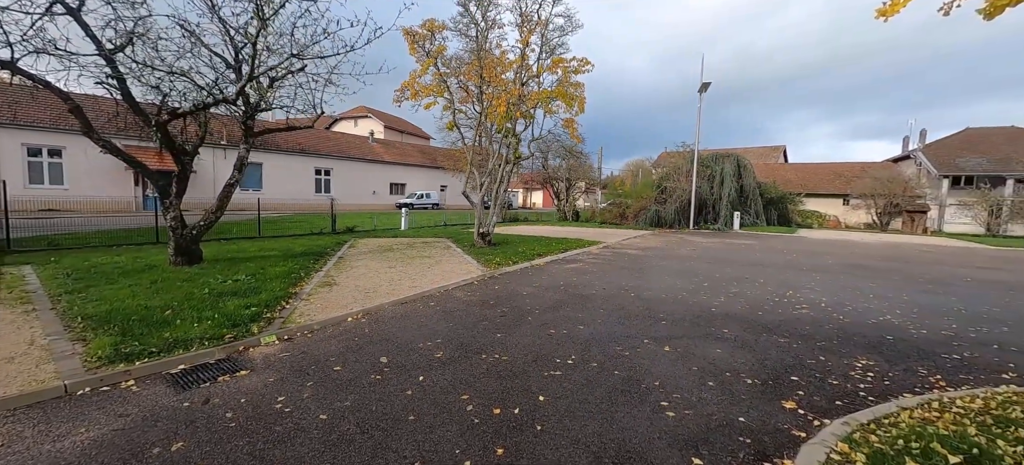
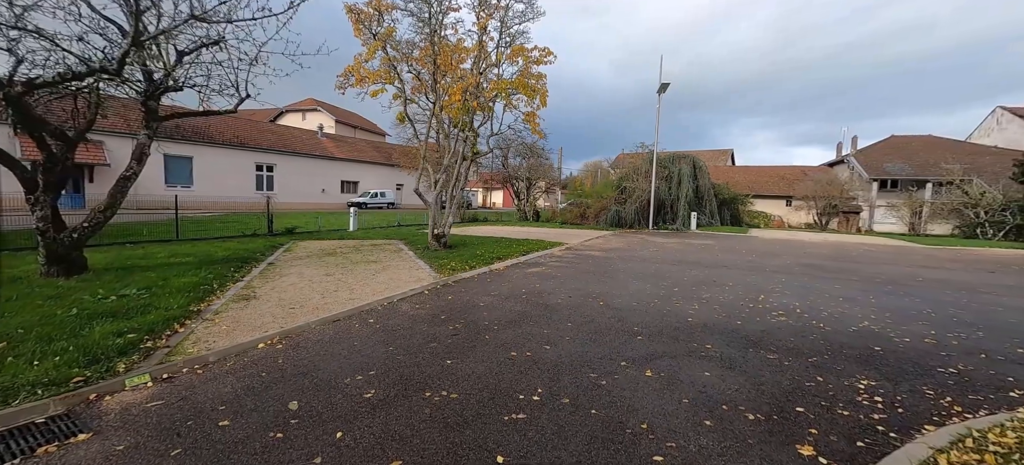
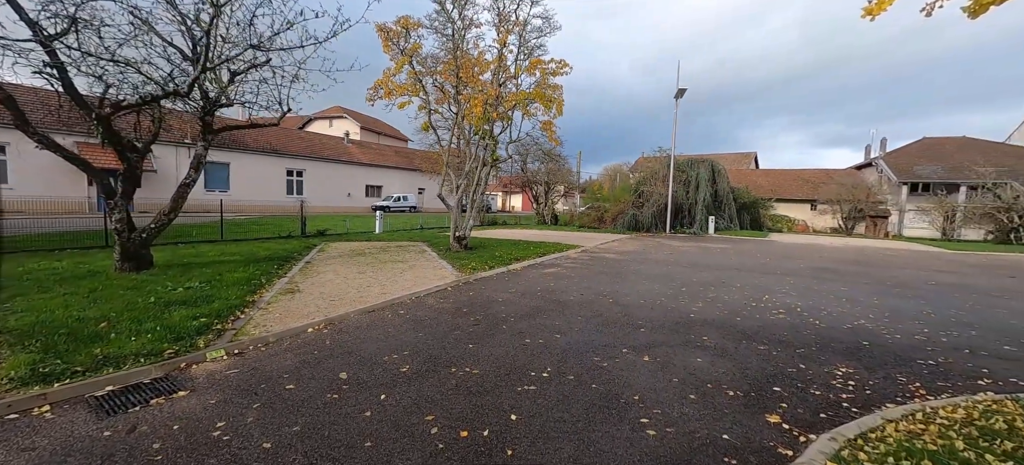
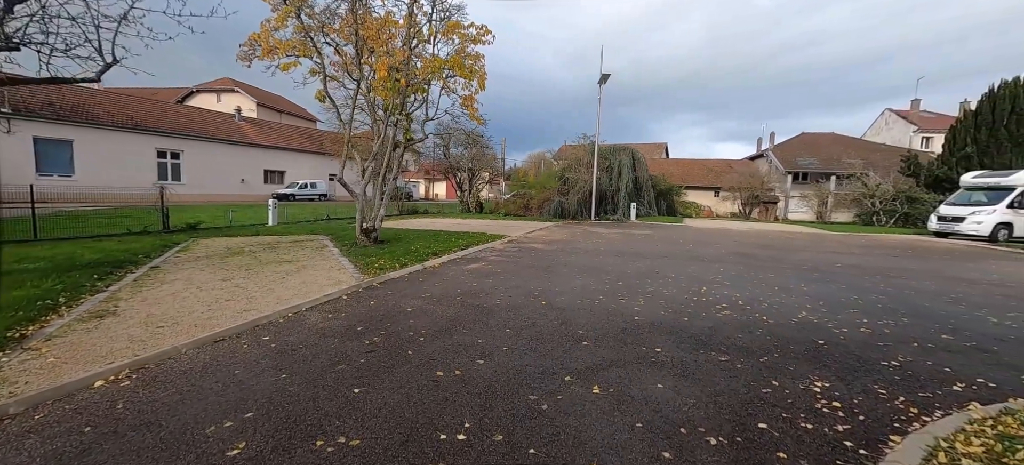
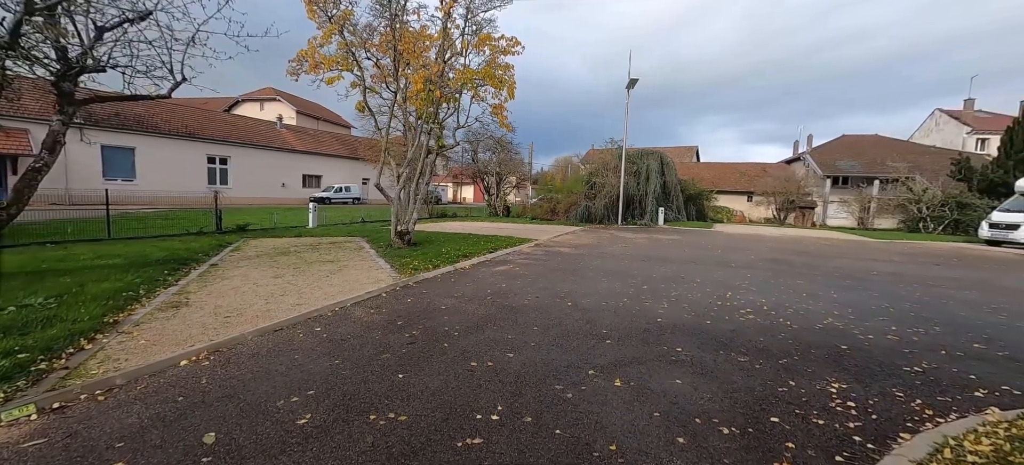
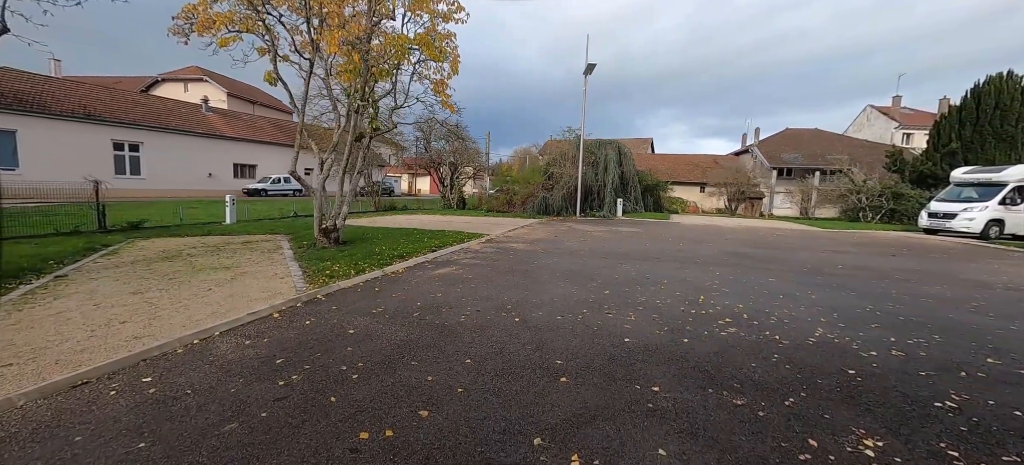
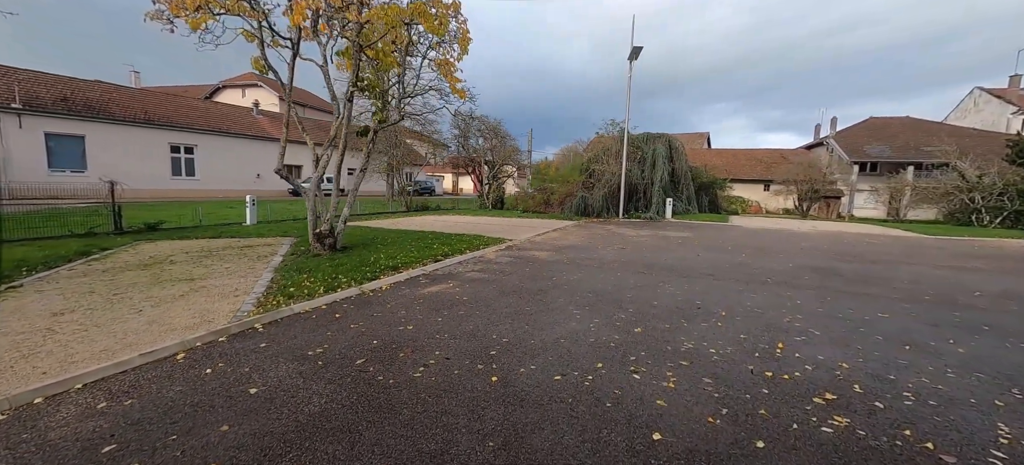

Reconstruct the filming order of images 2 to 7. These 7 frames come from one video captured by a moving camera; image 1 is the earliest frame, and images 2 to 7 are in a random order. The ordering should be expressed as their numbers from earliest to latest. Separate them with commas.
3, 2, 5, 4, 6, 7
